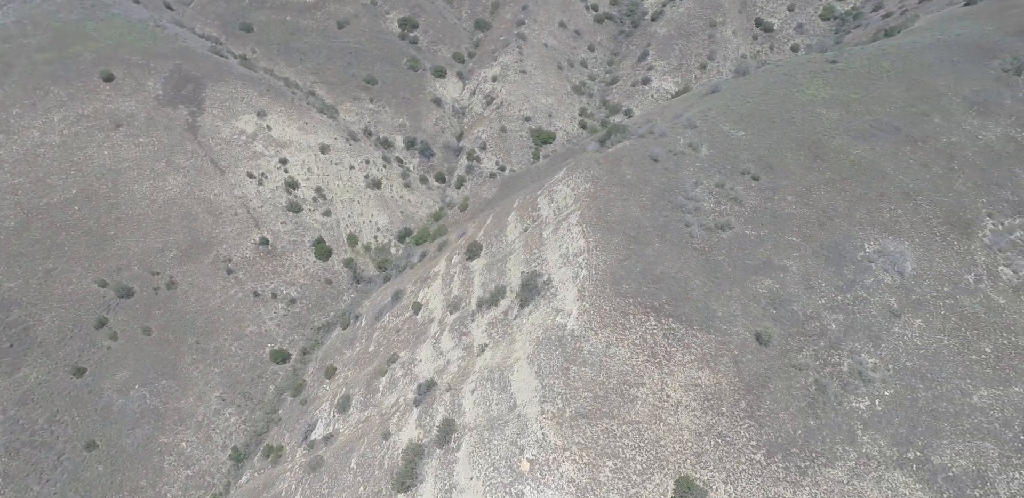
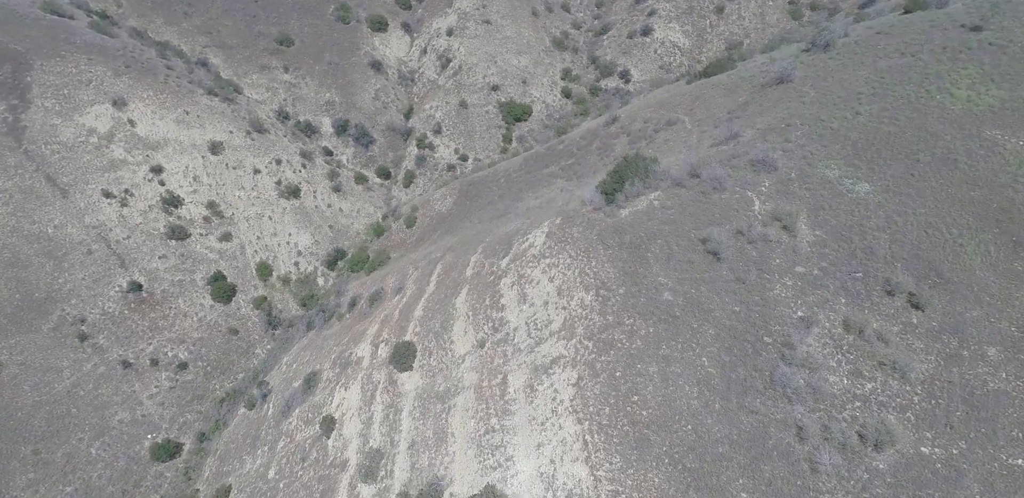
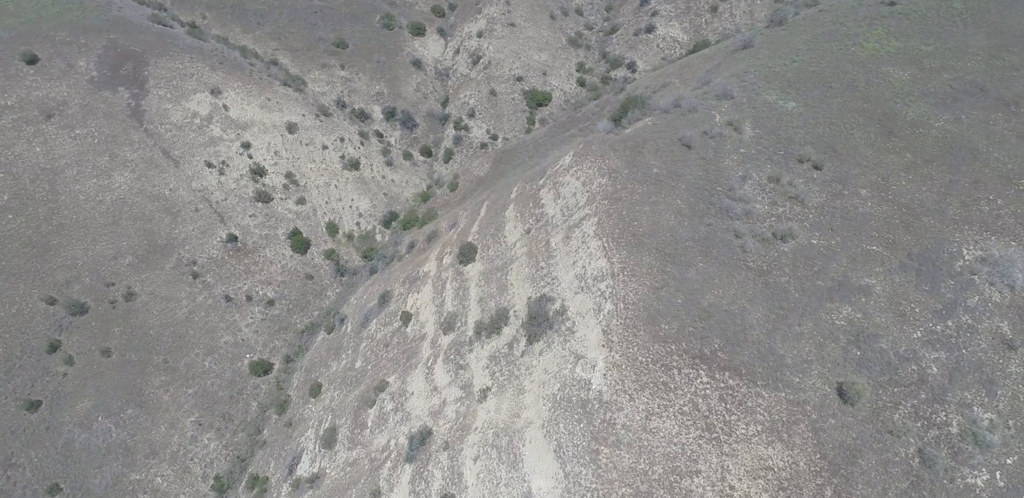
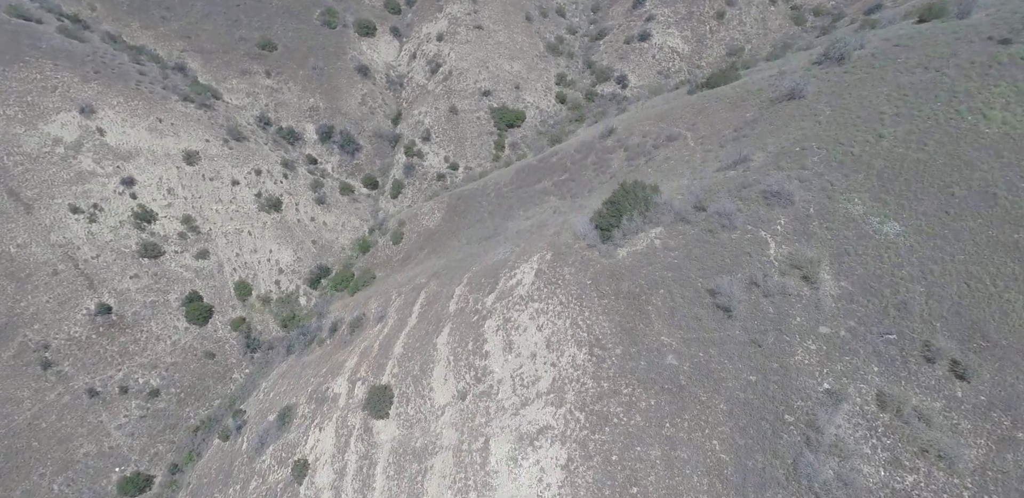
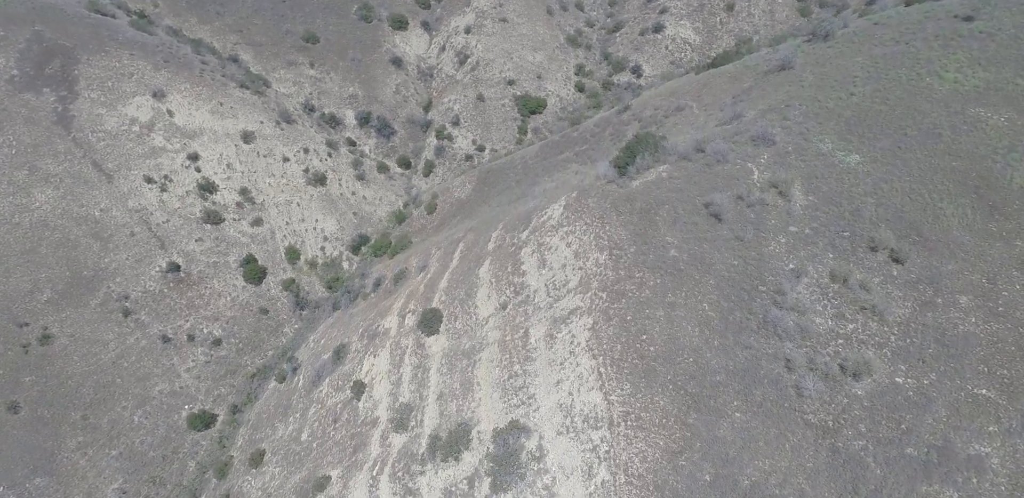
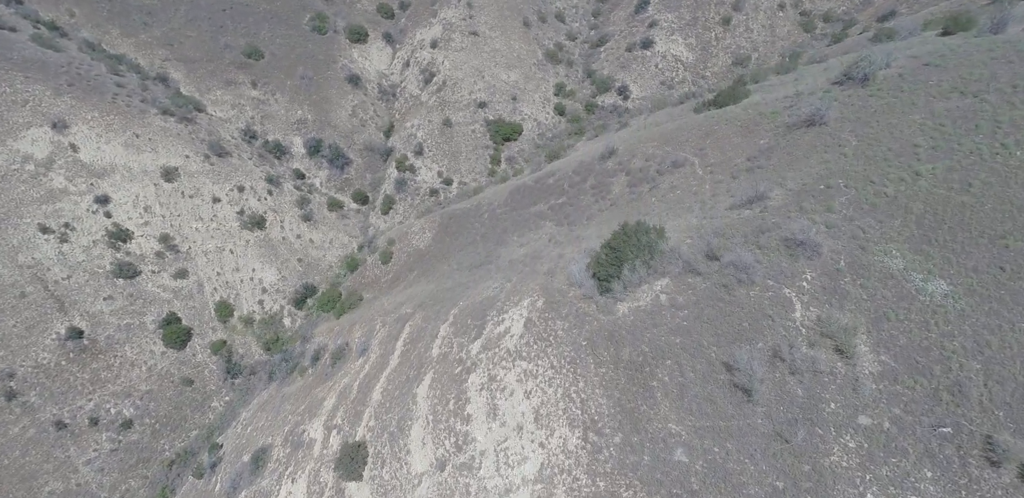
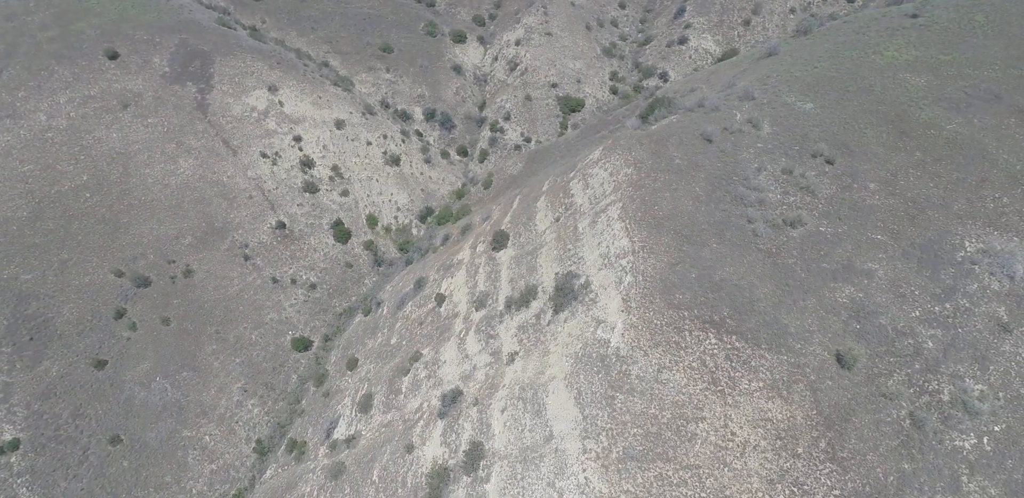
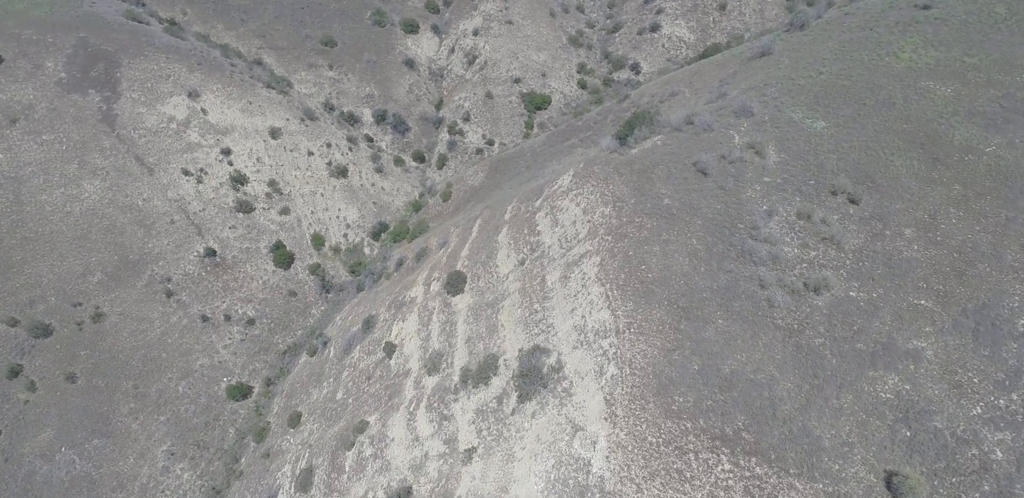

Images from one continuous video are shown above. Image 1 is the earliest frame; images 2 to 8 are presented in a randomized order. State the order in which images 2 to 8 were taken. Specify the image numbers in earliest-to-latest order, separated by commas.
7, 3, 8, 5, 2, 4, 6
